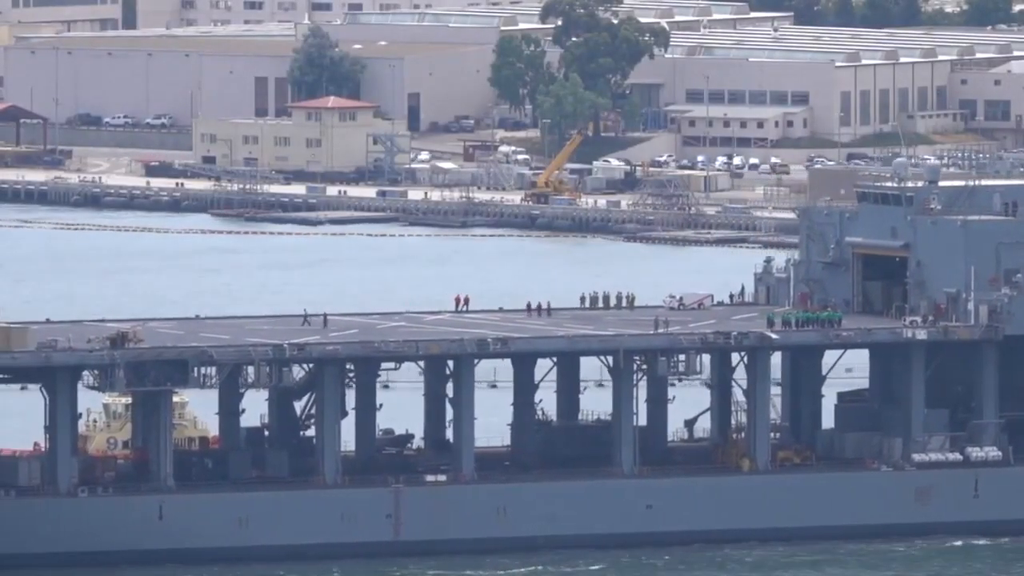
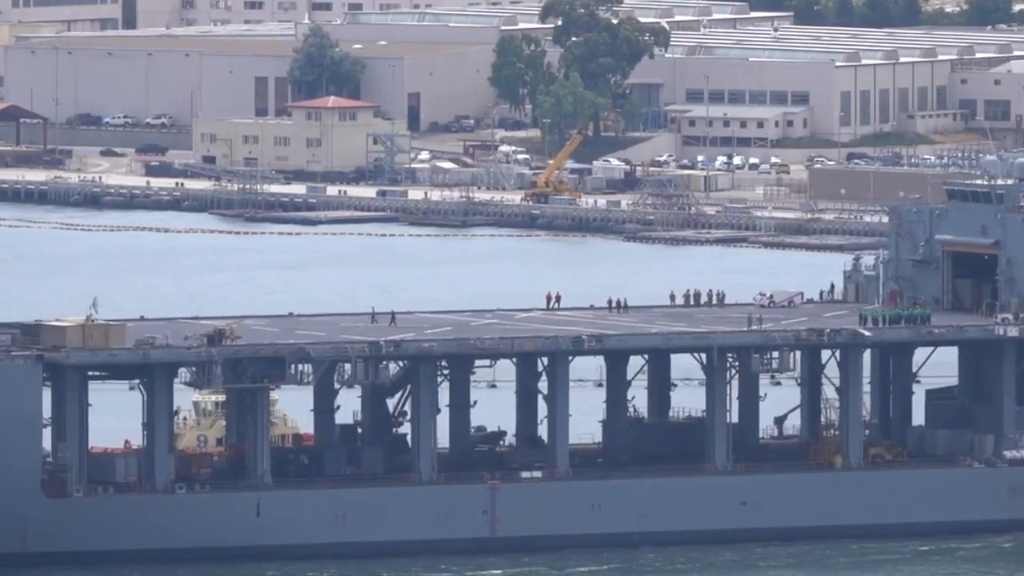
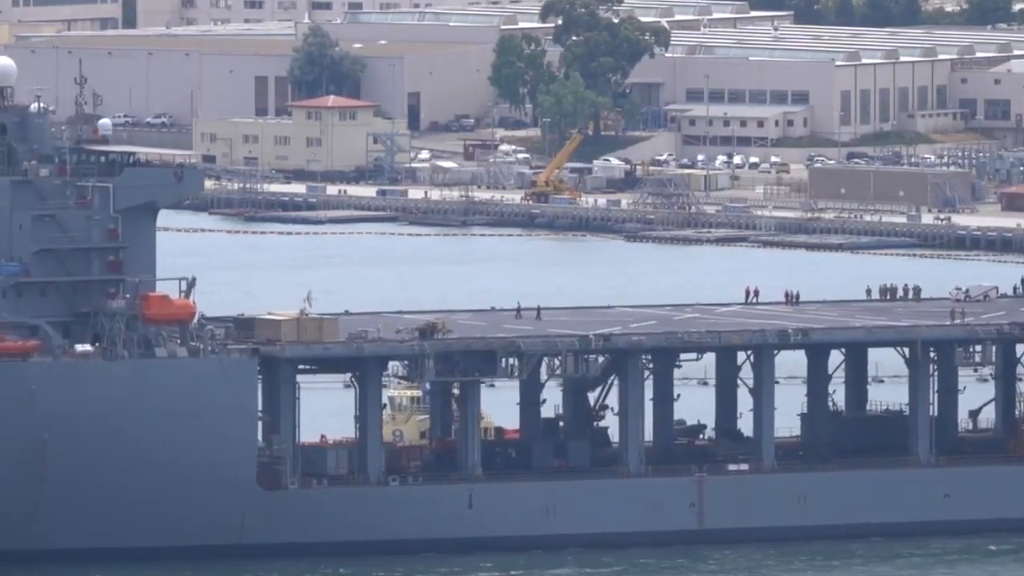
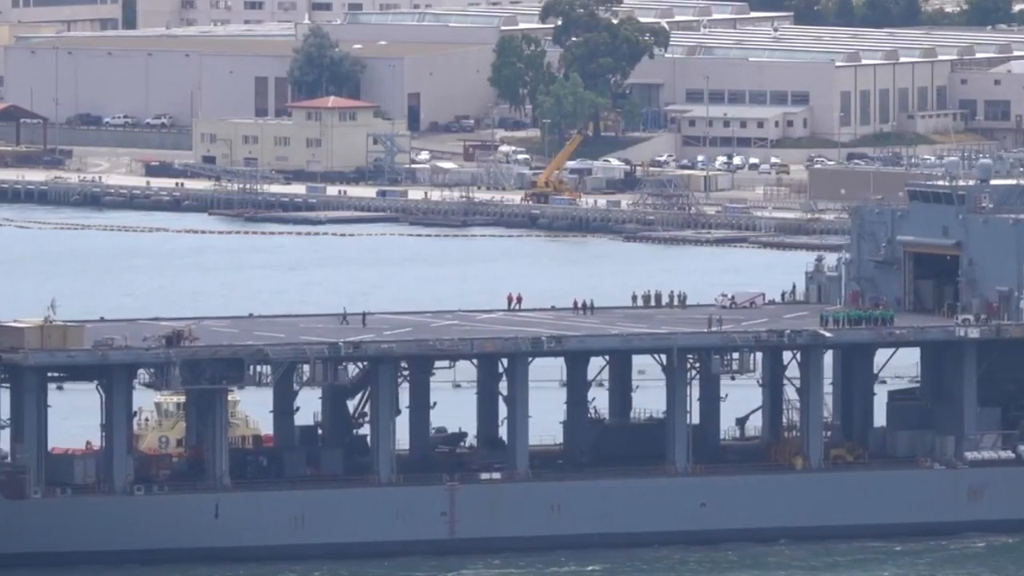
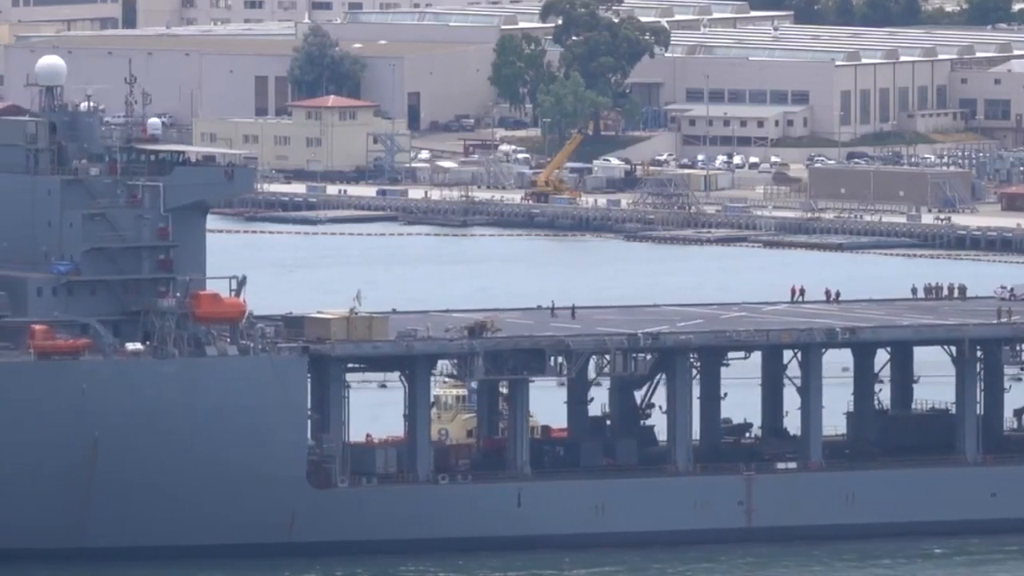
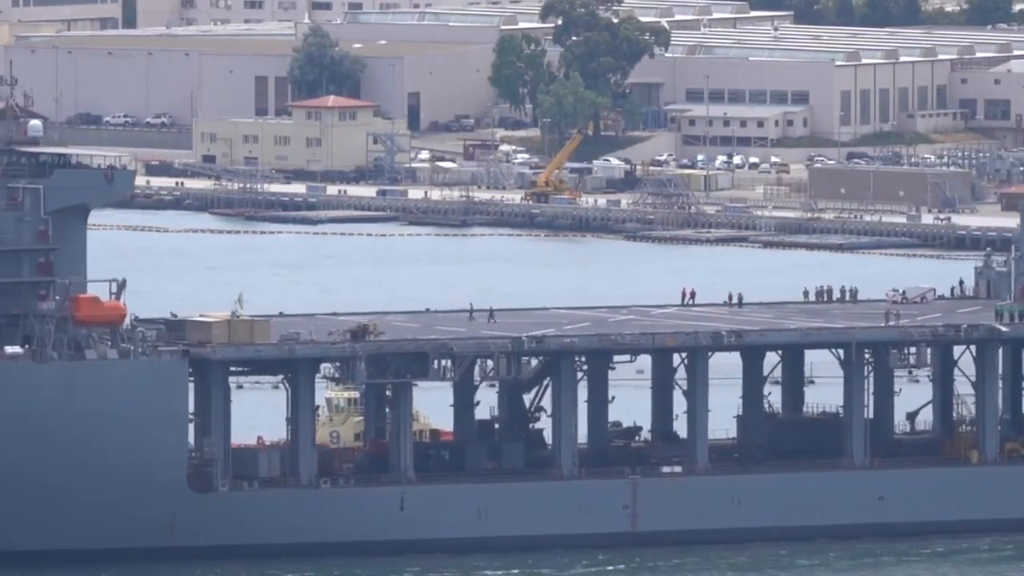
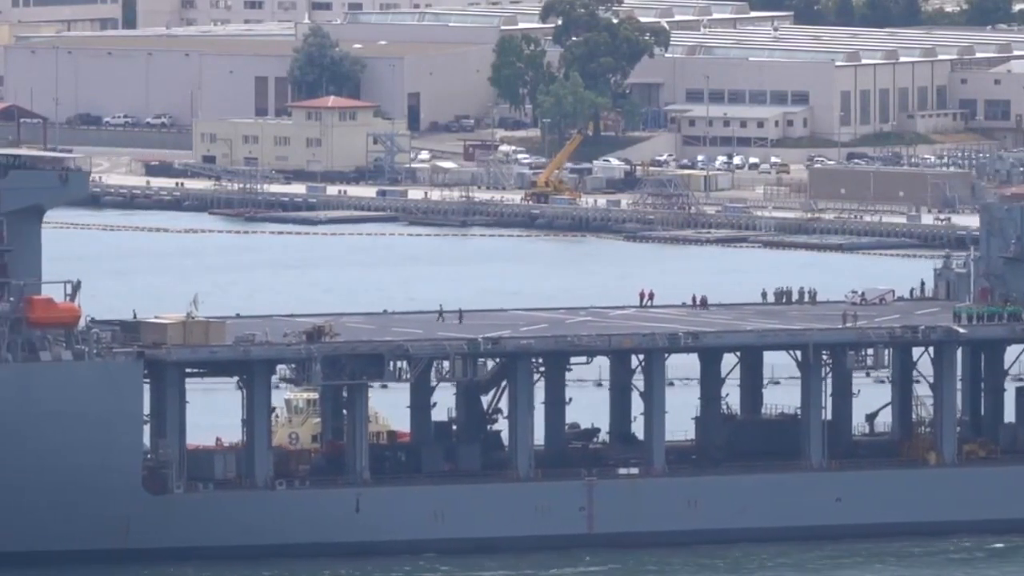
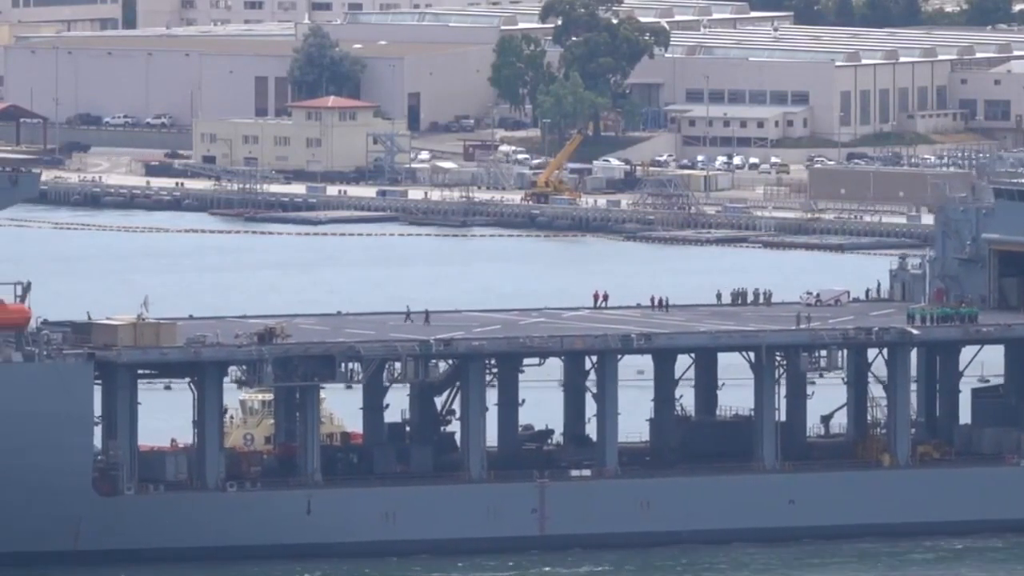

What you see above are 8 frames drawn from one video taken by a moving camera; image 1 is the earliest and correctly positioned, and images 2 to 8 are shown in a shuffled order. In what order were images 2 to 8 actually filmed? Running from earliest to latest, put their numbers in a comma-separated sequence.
4, 2, 8, 7, 6, 3, 5
